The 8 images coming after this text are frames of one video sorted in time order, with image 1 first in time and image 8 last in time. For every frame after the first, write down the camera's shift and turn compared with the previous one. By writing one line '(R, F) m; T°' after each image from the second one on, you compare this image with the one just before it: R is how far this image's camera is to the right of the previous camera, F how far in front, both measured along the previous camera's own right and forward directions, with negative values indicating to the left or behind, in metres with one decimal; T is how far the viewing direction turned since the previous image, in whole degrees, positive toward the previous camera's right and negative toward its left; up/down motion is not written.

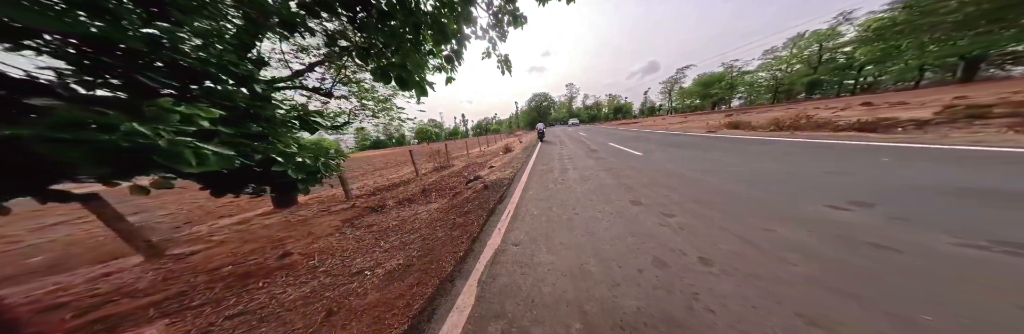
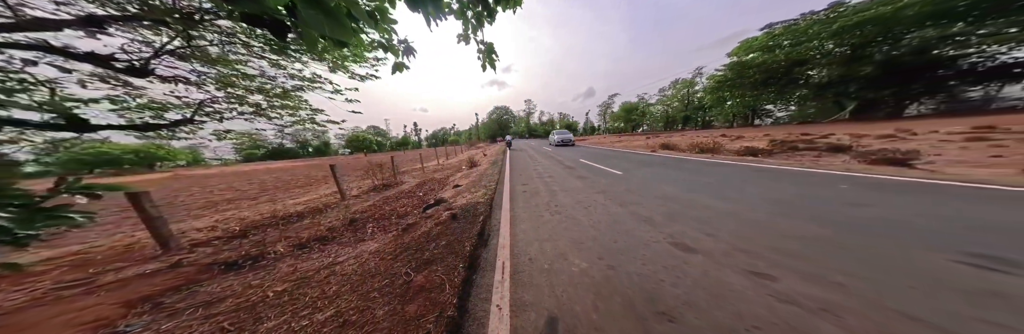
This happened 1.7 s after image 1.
(-0.5, +1.0) m; +13°
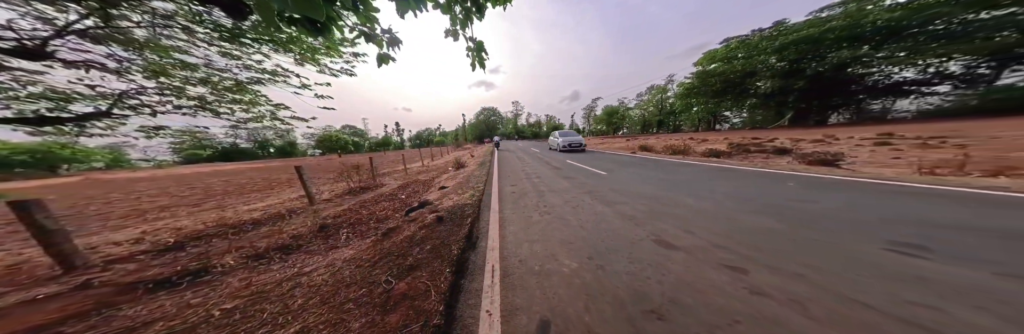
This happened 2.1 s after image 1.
(0.0, 0.0) m; +4°
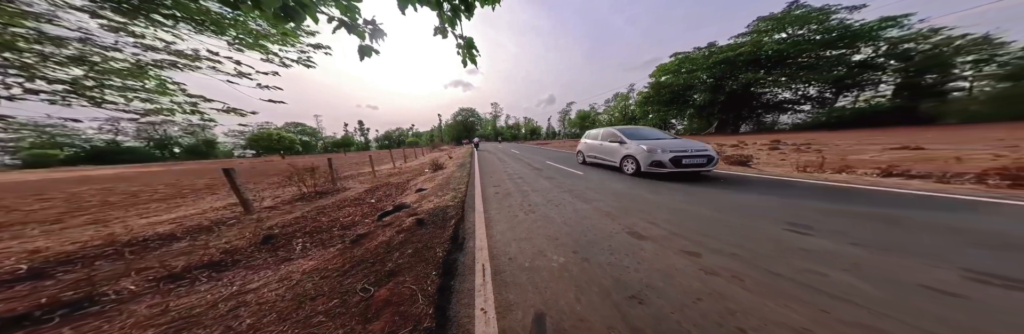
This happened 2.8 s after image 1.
(-0.1, 0.0) m; +7°
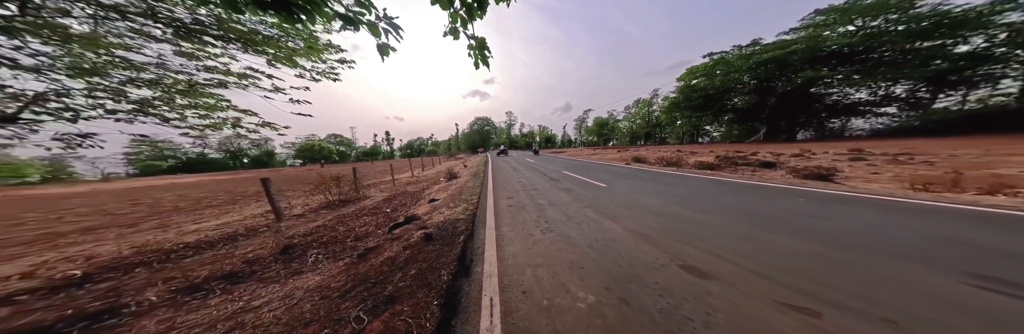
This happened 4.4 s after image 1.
(0.0, +0.3) m; -6°
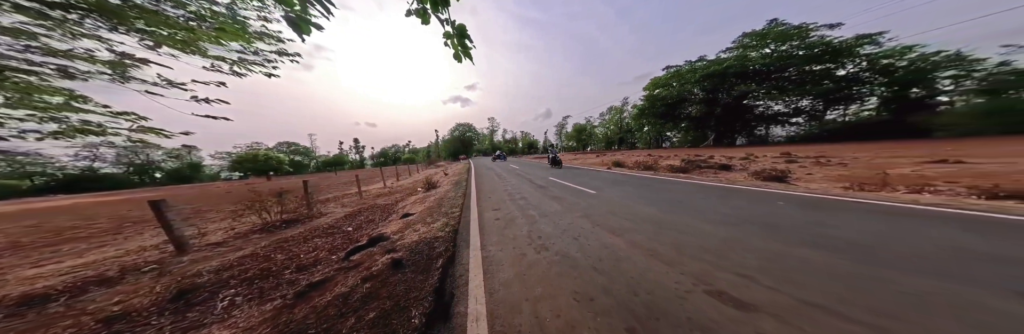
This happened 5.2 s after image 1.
(-0.1, +0.4) m; +6°
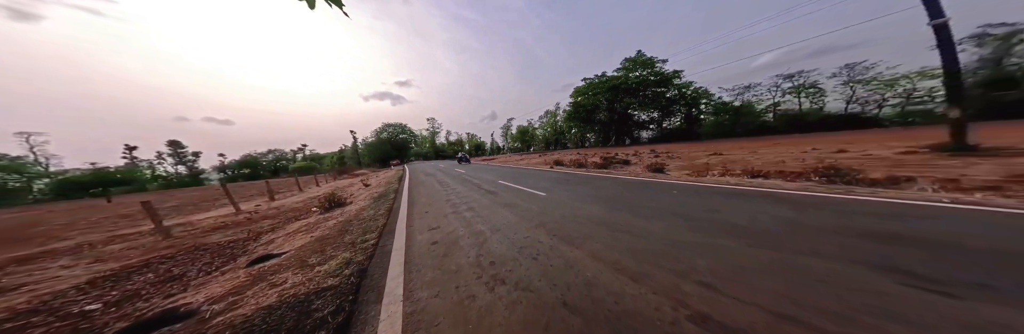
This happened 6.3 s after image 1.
(+0.1, +0.7) m; +16°
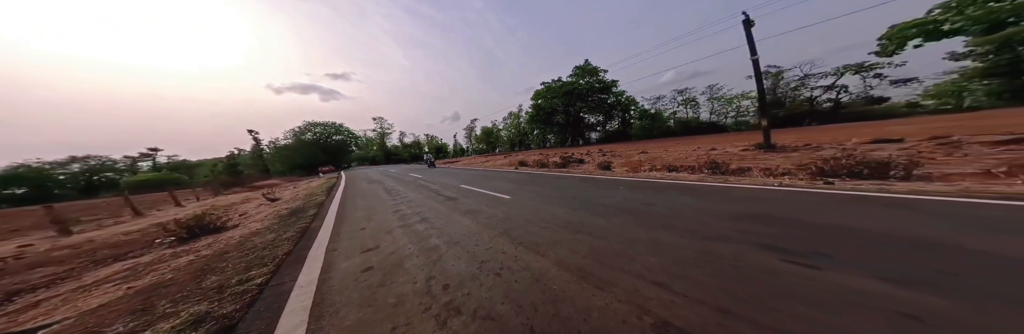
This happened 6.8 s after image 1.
(+0.1, +0.3) m; +12°
